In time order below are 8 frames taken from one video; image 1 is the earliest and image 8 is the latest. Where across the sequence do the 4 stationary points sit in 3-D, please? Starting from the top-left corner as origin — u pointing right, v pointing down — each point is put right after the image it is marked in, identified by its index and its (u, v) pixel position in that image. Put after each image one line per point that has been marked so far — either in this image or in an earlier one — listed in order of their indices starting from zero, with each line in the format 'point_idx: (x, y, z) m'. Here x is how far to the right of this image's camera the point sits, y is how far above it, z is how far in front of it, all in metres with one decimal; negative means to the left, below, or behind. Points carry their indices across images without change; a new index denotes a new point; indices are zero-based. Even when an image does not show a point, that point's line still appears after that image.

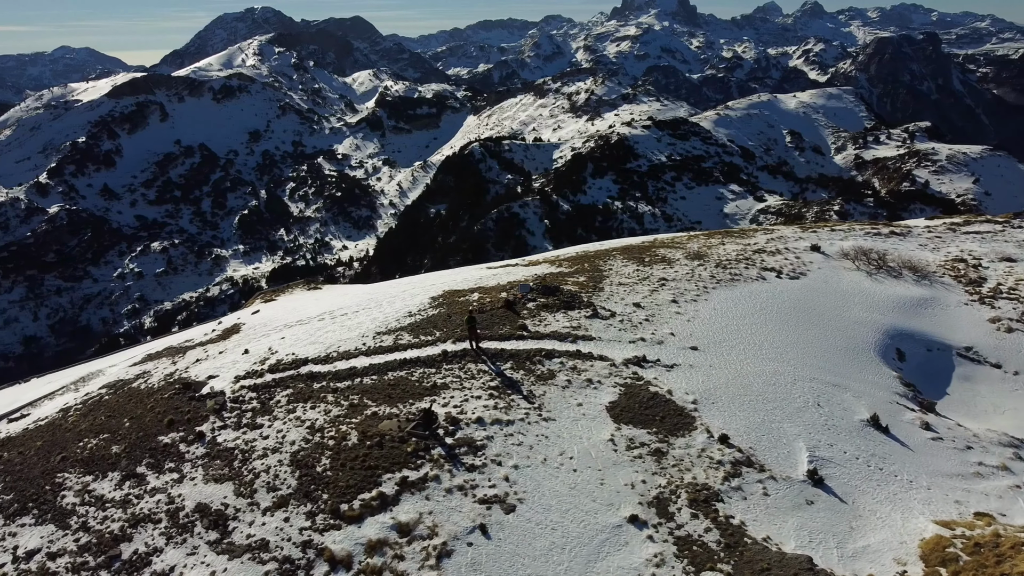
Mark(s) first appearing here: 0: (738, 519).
0: (+4.3, -4.4, +15.8) m
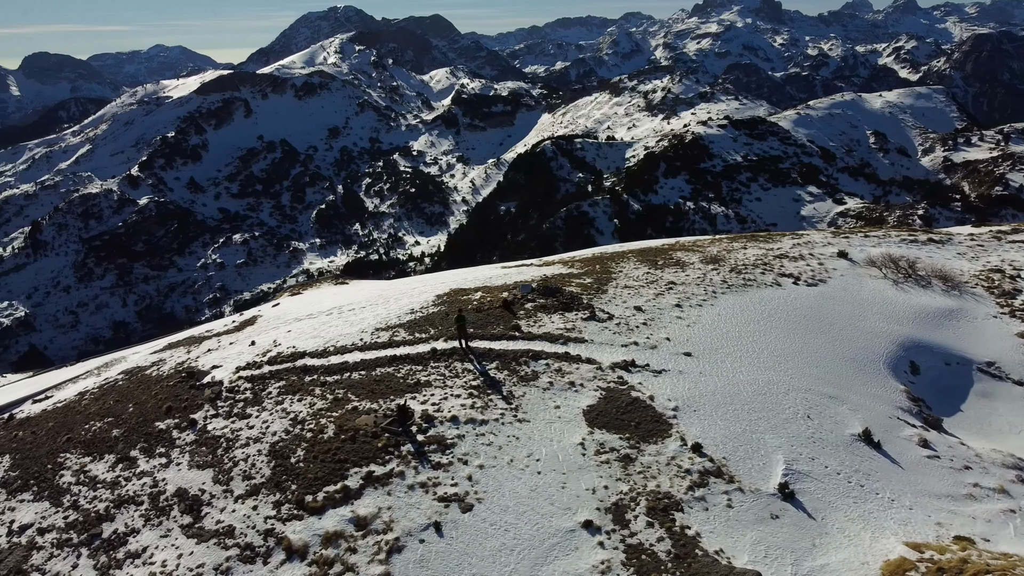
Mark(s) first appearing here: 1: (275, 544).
0: (+3.4, -4.6, +15.5) m
1: (-4.7, -5.0, +16.1) m
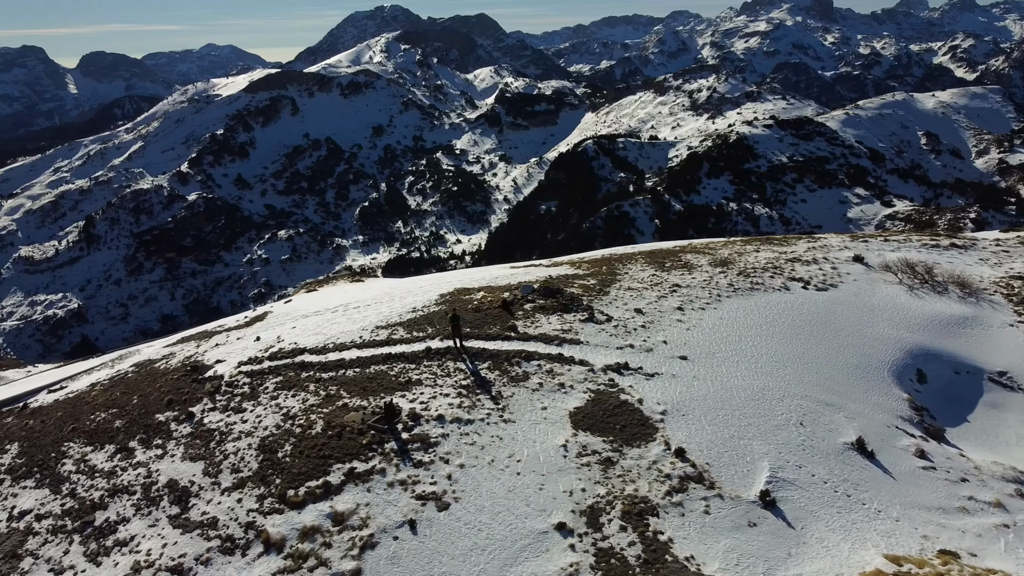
0: (+2.9, -4.6, +15.4) m
1: (-5.2, -5.0, +16.4) m
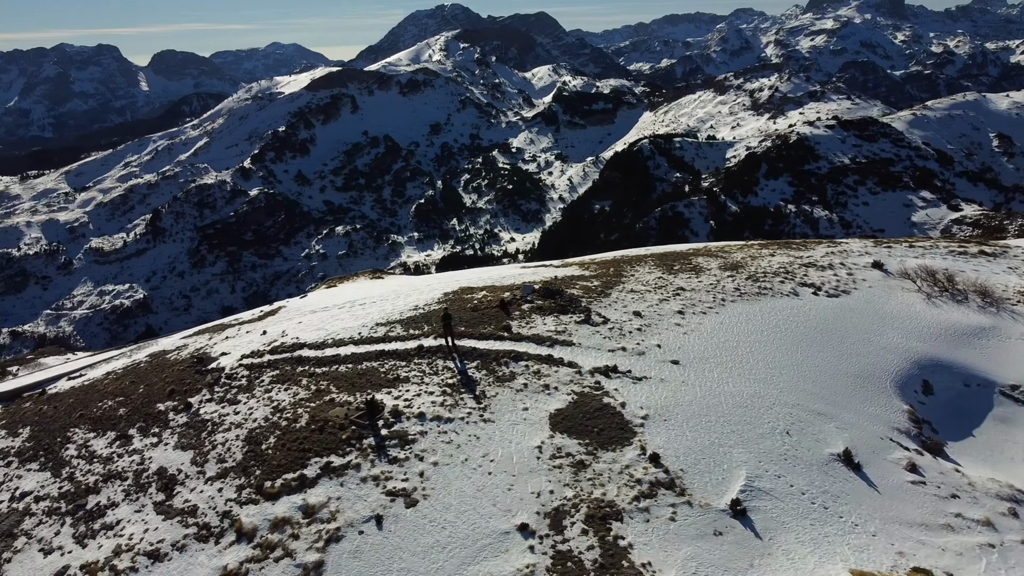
0: (+2.1, -4.7, +15.3) m
1: (-5.8, -4.9, +16.8) m
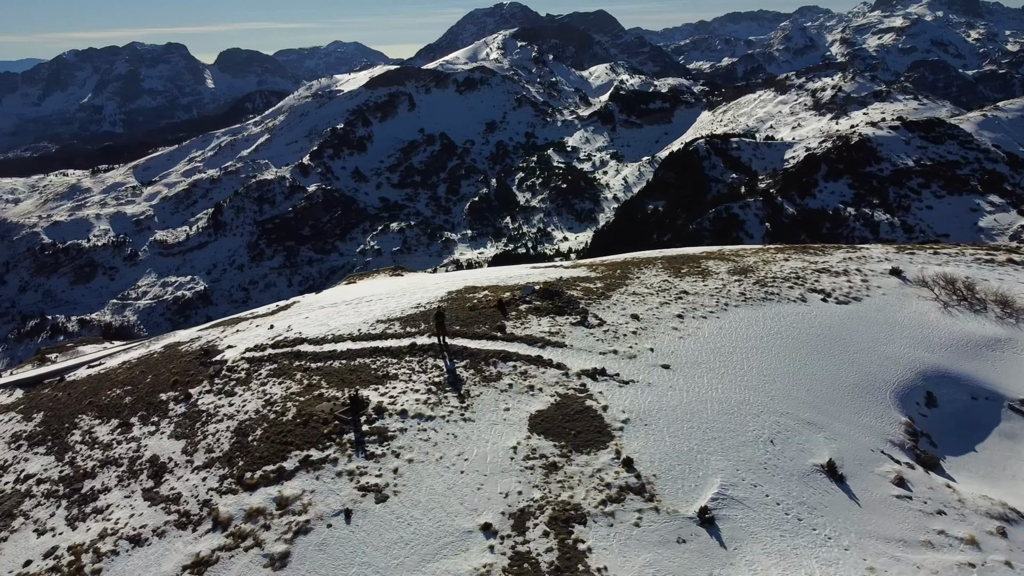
0: (+1.4, -4.8, +15.2) m
1: (-6.5, -4.8, +17.3) m
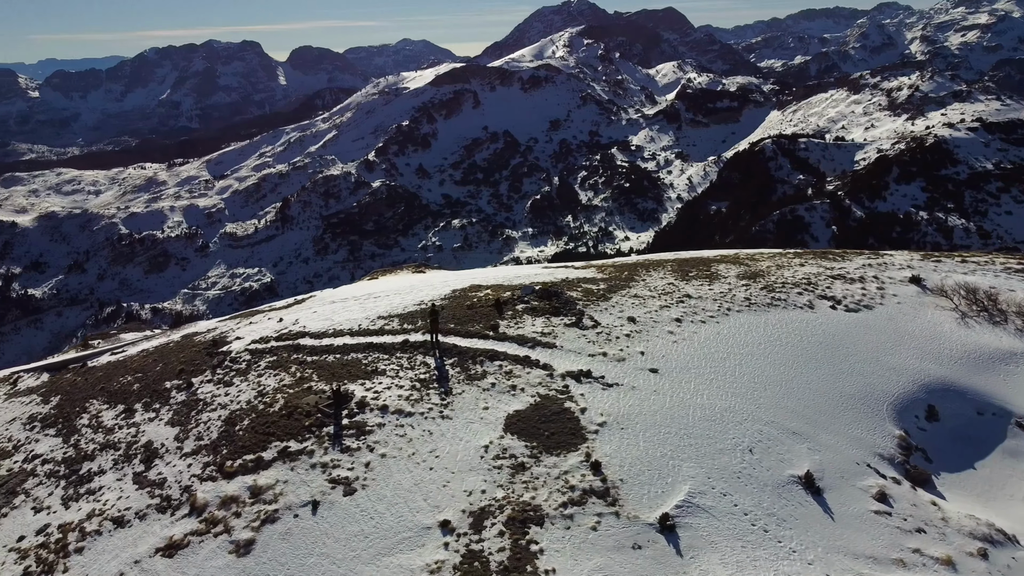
0: (+0.5, -4.8, +15.2) m
1: (-7.1, -4.6, +17.9) m
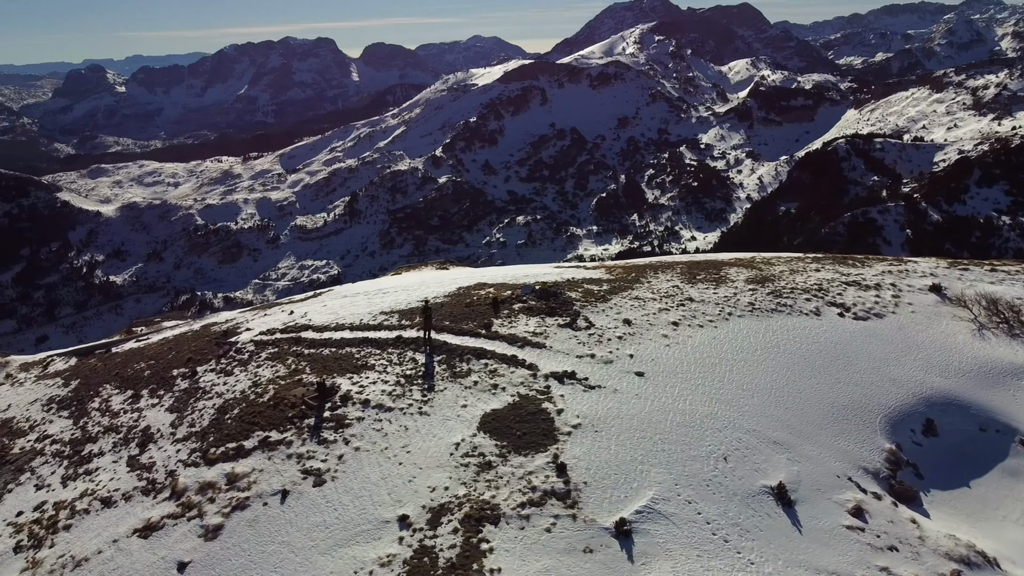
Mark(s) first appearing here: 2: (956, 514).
0: (-0.4, -4.8, +15.3) m
1: (-7.8, -4.4, +18.6) m
2: (+9.7, -4.9, +18.0) m
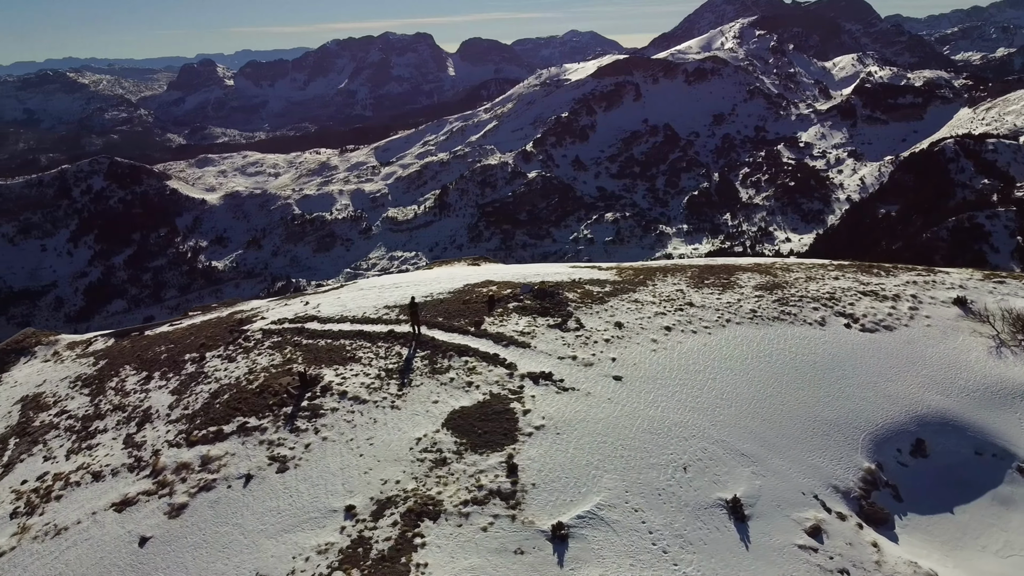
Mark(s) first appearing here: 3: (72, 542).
0: (-1.6, -4.8, +15.6) m
1: (-8.7, -4.2, +19.7) m
2: (+8.7, -5.2, +17.1) m
3: (-9.3, -5.4, +17.4) m
